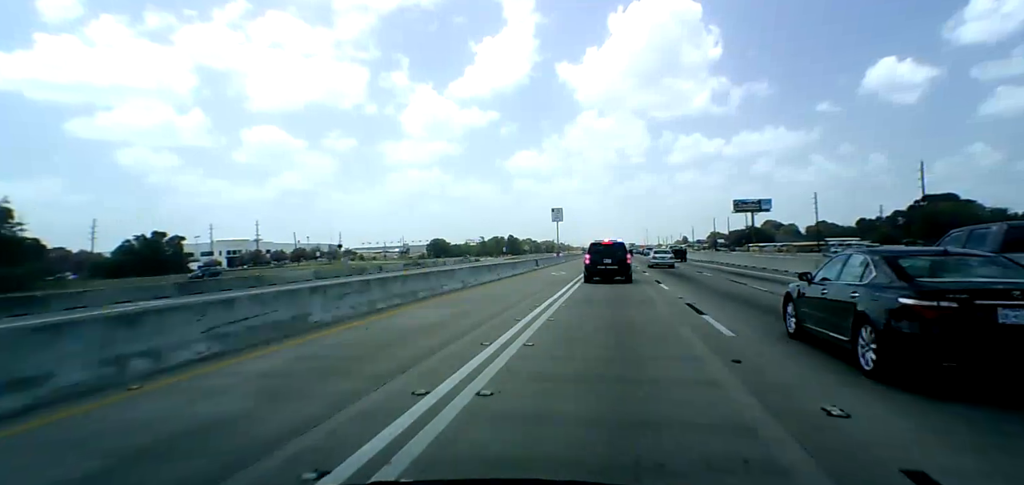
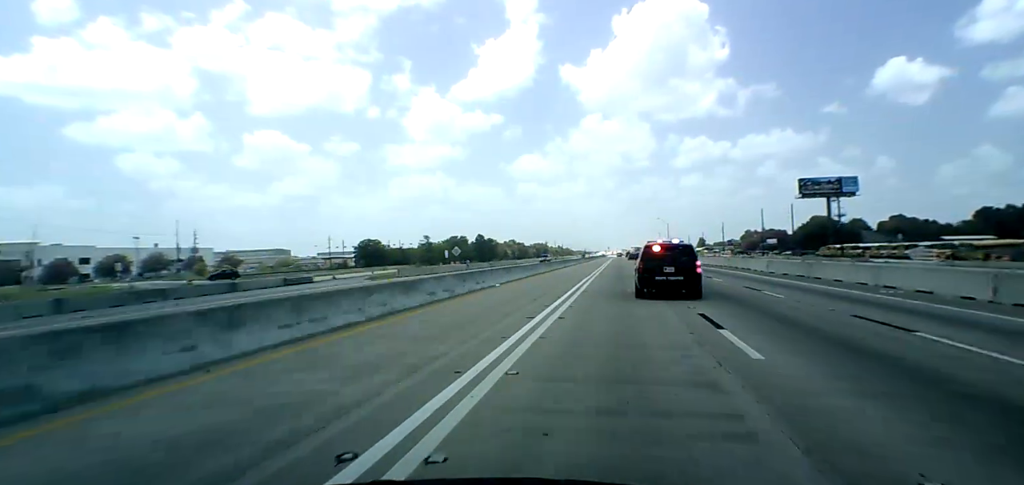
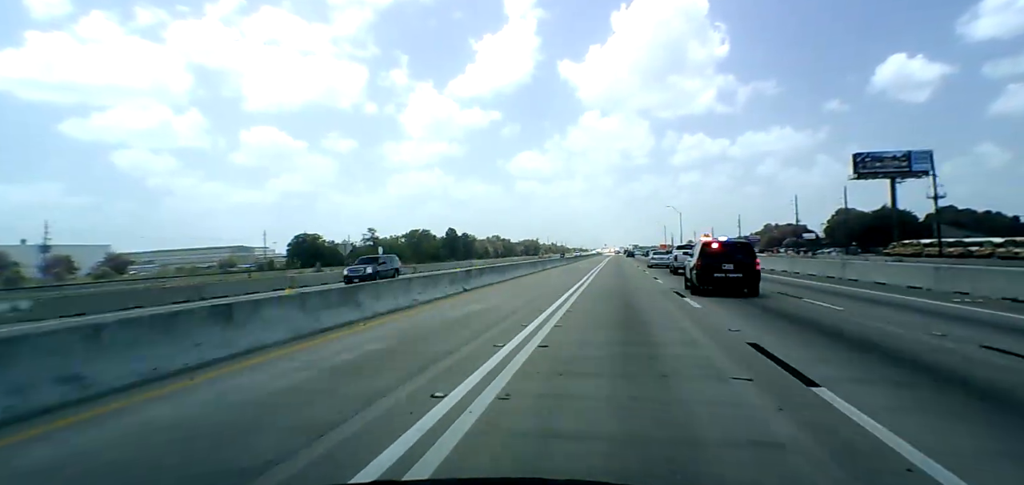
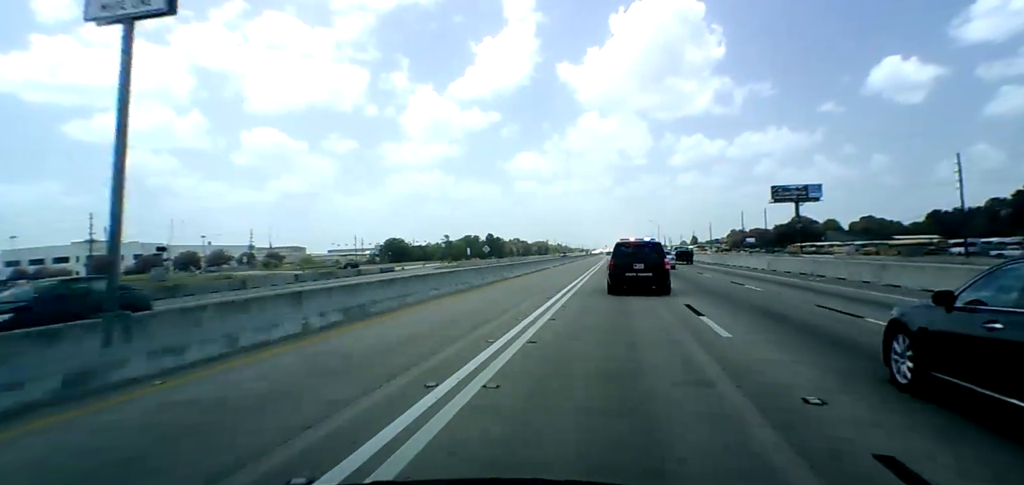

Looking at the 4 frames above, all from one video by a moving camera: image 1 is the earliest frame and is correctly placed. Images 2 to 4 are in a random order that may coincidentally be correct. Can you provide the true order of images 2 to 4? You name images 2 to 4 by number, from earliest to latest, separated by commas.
4, 2, 3
